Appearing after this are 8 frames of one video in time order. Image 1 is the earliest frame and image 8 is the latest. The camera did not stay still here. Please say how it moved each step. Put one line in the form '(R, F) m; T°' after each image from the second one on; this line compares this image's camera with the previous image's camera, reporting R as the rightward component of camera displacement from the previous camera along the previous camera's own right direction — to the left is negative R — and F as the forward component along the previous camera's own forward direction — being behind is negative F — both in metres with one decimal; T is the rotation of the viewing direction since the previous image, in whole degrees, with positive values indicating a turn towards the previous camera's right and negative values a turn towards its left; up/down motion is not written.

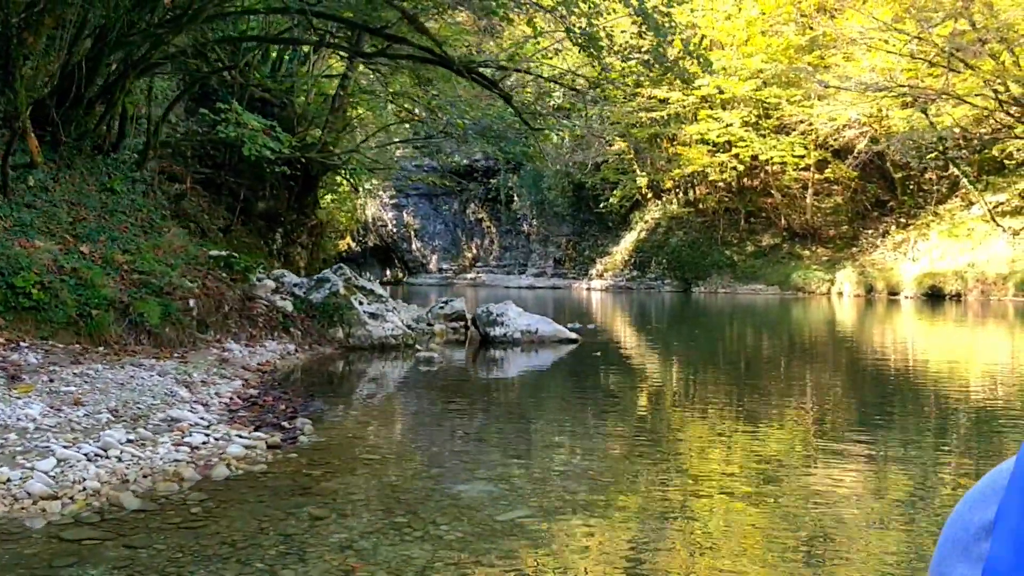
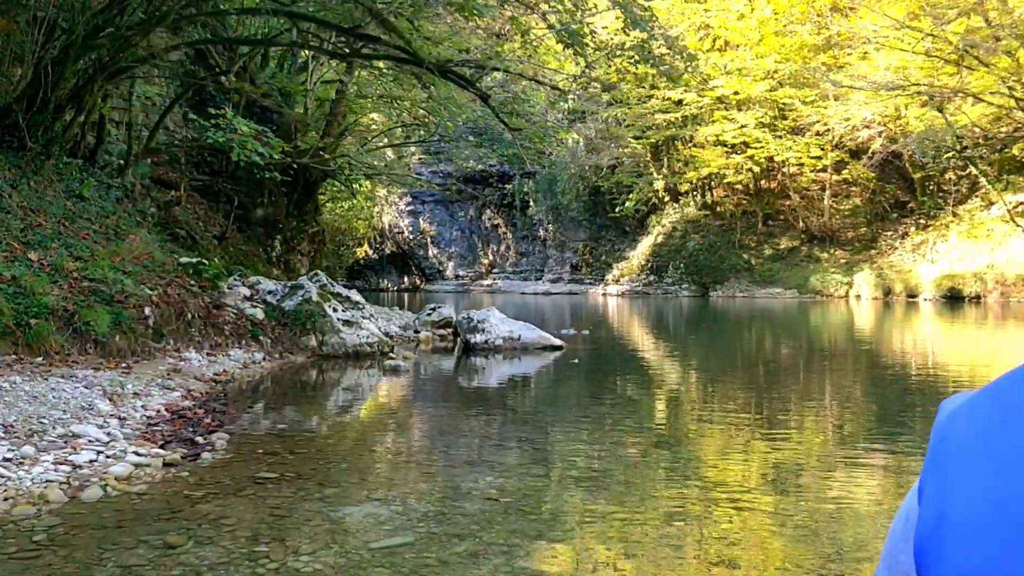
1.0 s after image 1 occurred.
(+0.4, +0.2) m; -2°
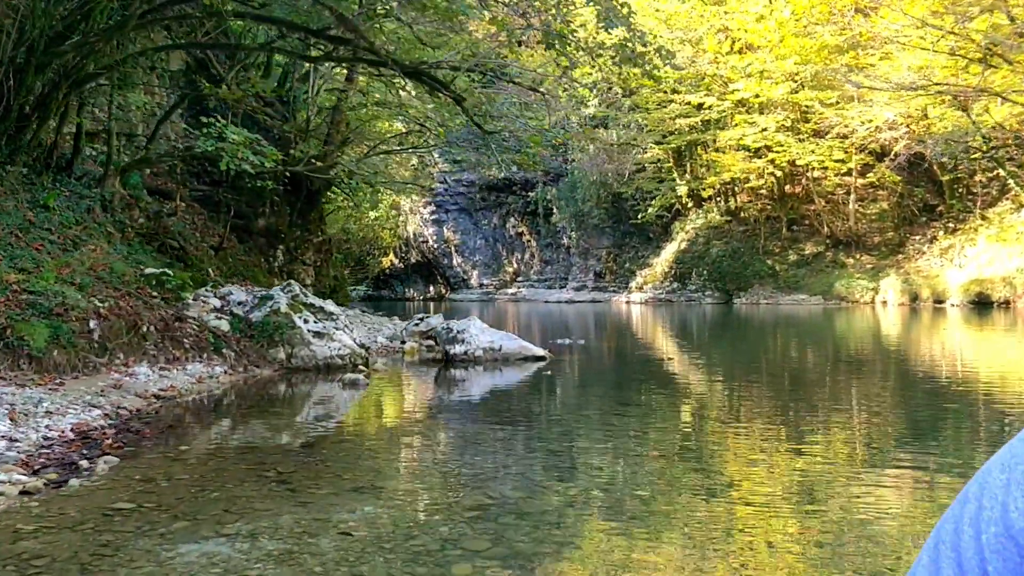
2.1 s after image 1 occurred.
(+0.5, +0.3) m; -2°
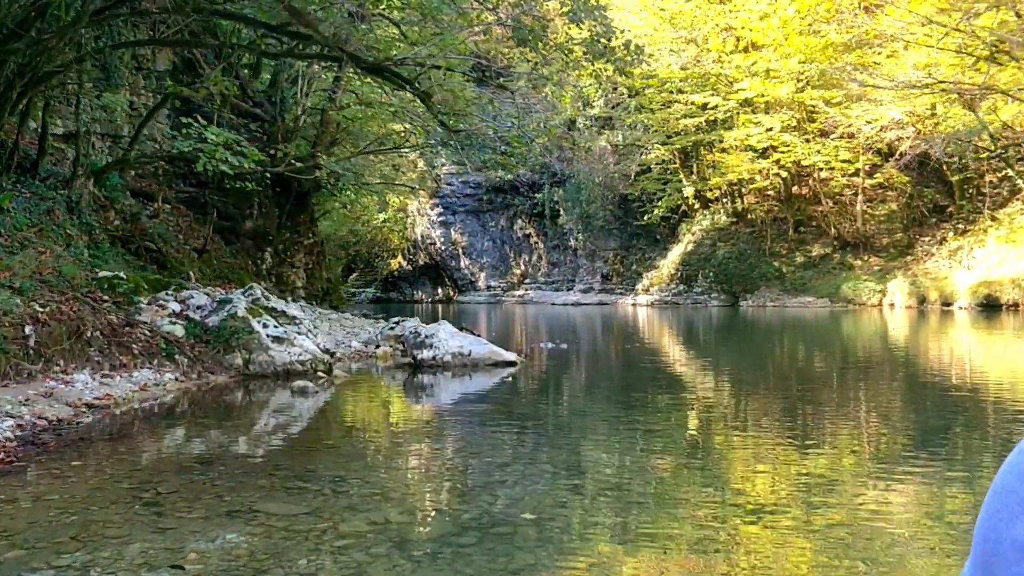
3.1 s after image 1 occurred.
(+0.4, +0.2) m; -1°
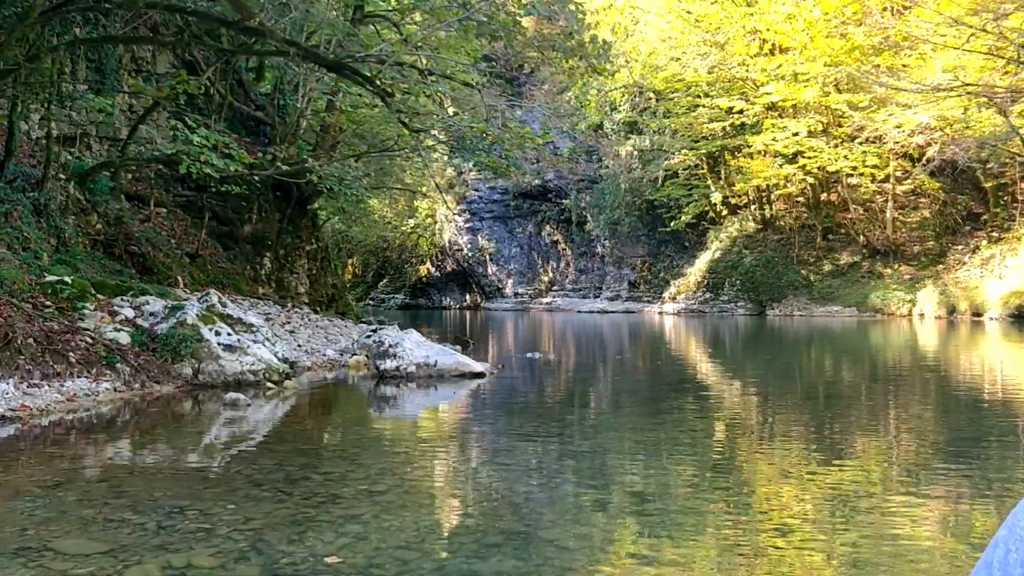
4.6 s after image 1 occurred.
(+0.6, +0.4) m; -2°
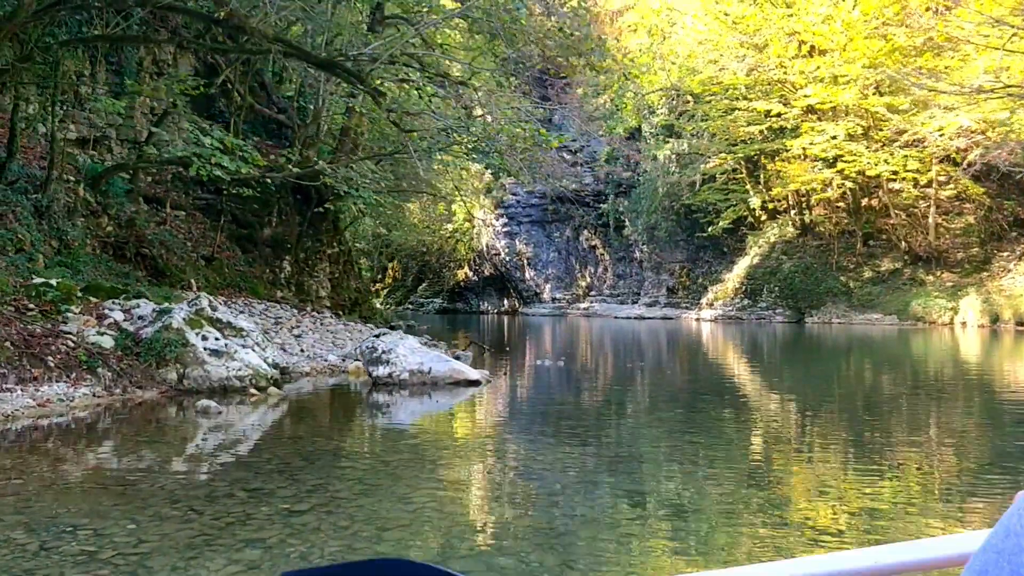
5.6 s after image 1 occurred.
(+0.4, +0.2) m; -3°
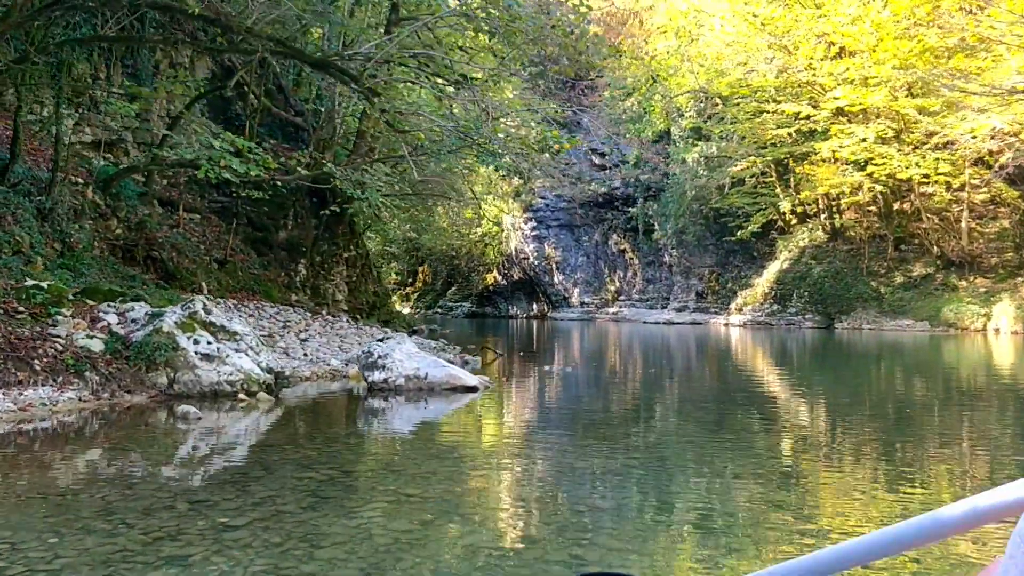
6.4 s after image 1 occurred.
(+0.3, +0.2) m; -2°
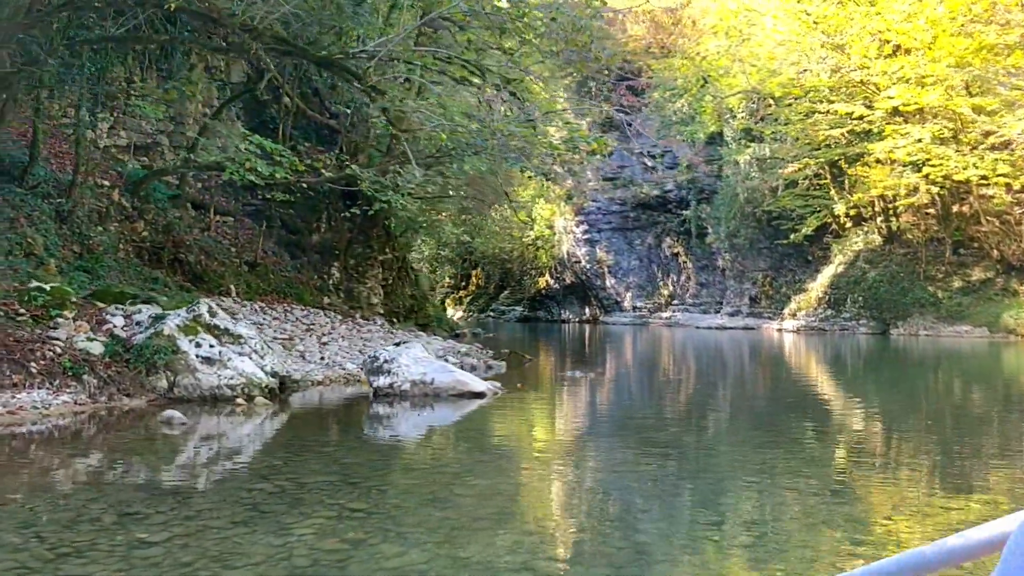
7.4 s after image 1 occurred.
(+0.4, +0.2) m; -4°
